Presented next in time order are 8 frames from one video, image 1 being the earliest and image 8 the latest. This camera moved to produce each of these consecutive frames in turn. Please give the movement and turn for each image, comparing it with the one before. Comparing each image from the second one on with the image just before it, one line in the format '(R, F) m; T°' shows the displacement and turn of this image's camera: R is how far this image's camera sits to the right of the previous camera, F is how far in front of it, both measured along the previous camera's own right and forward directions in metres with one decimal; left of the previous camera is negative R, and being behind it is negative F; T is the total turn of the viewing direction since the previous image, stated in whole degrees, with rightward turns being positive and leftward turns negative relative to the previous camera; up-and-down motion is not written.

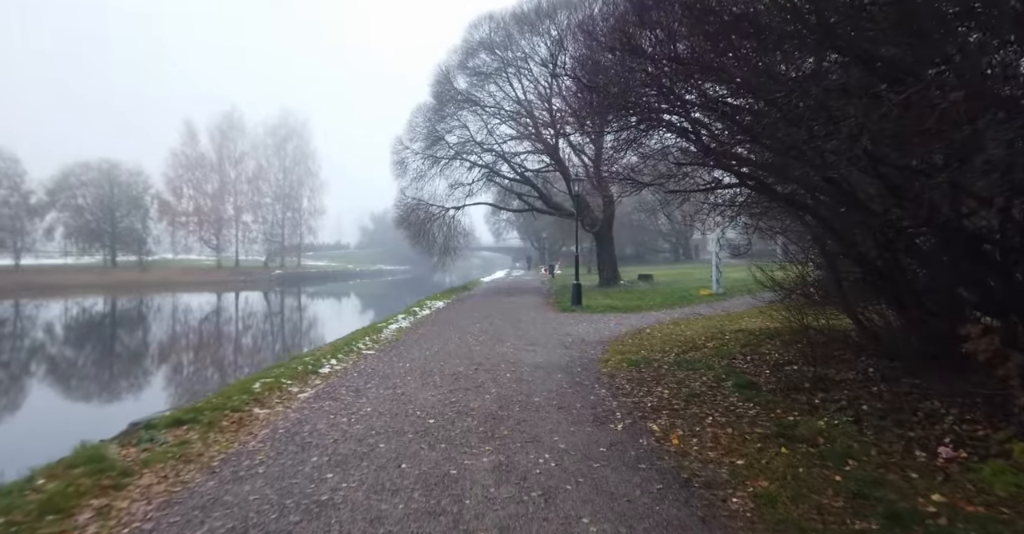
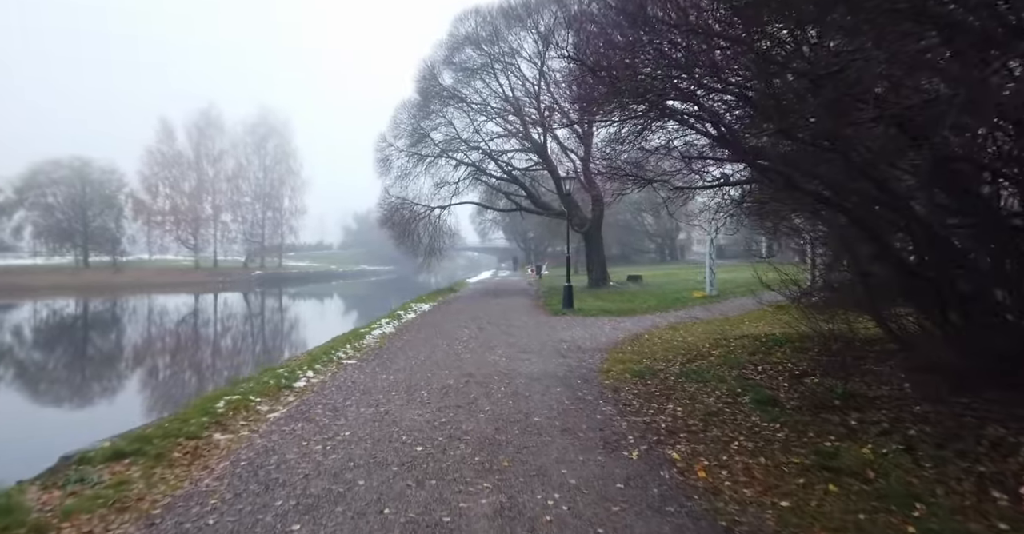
(-0.1, +0.7) m; +2°
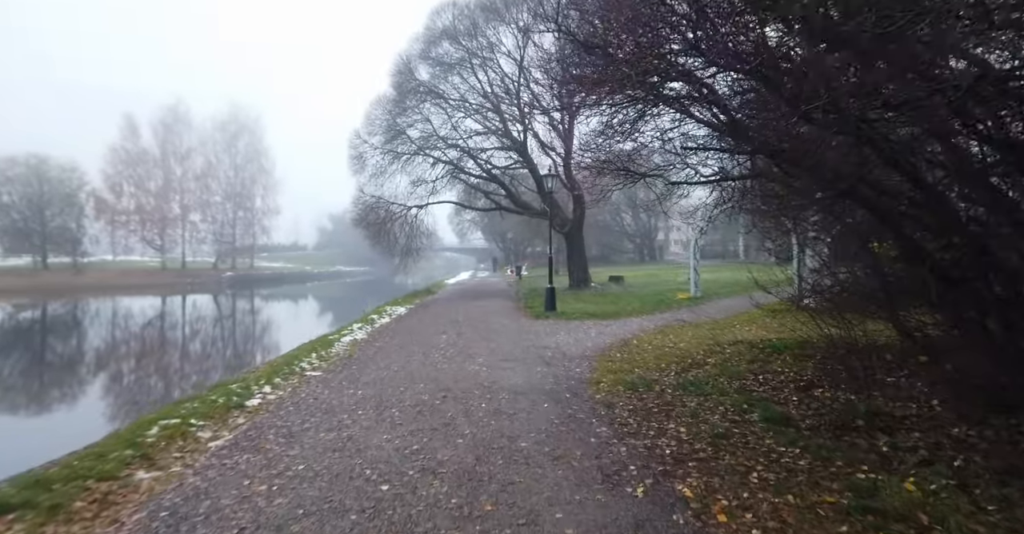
(0.0, +0.8) m; +2°
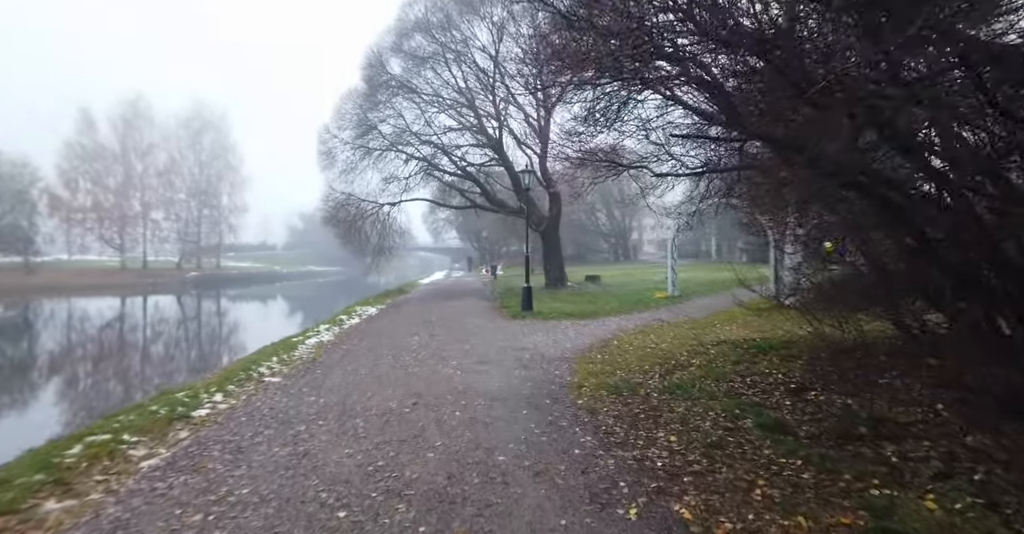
(0.0, +0.5) m; +3°
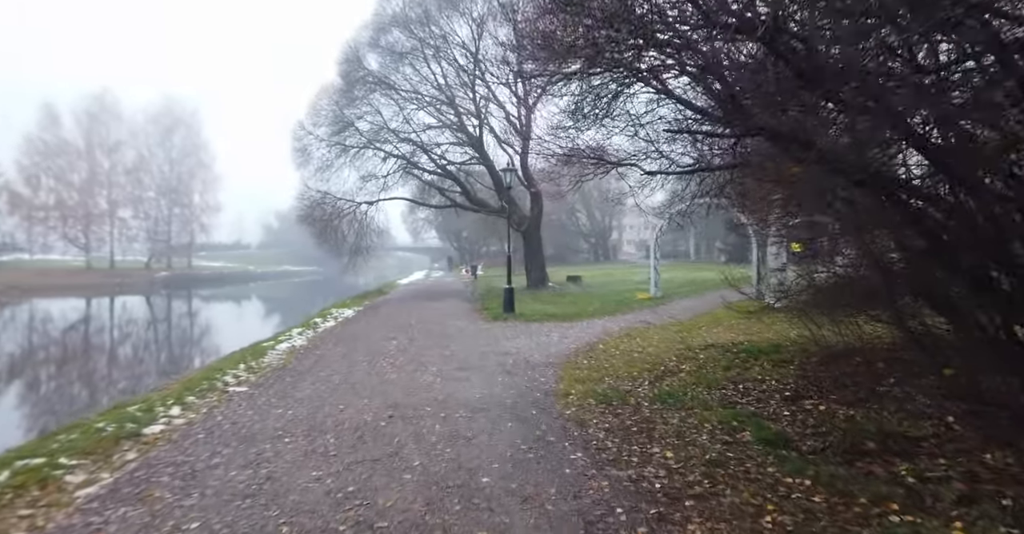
(0.0, +0.4) m; +2°
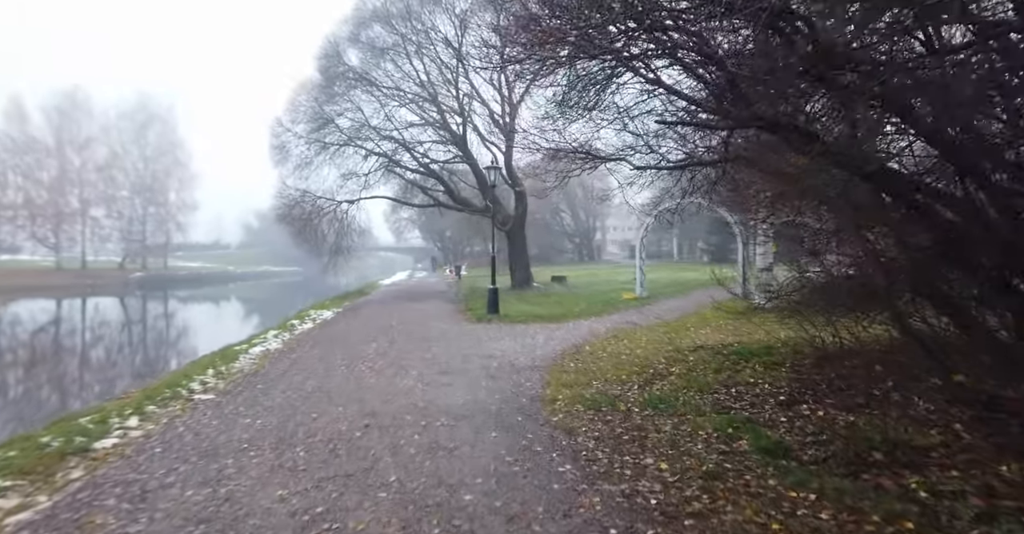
(0.0, +0.3) m; +2°
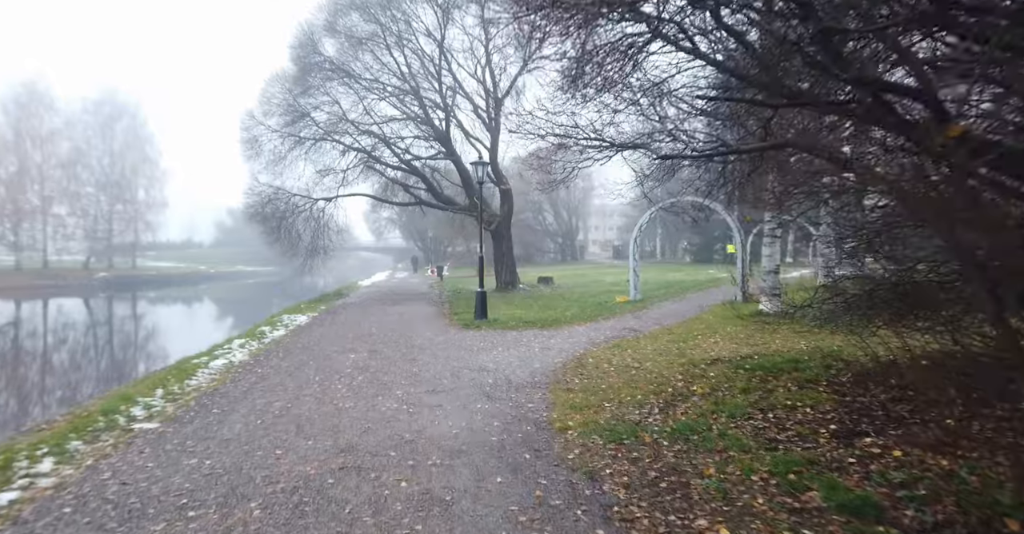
(-0.3, +1.1) m; +2°
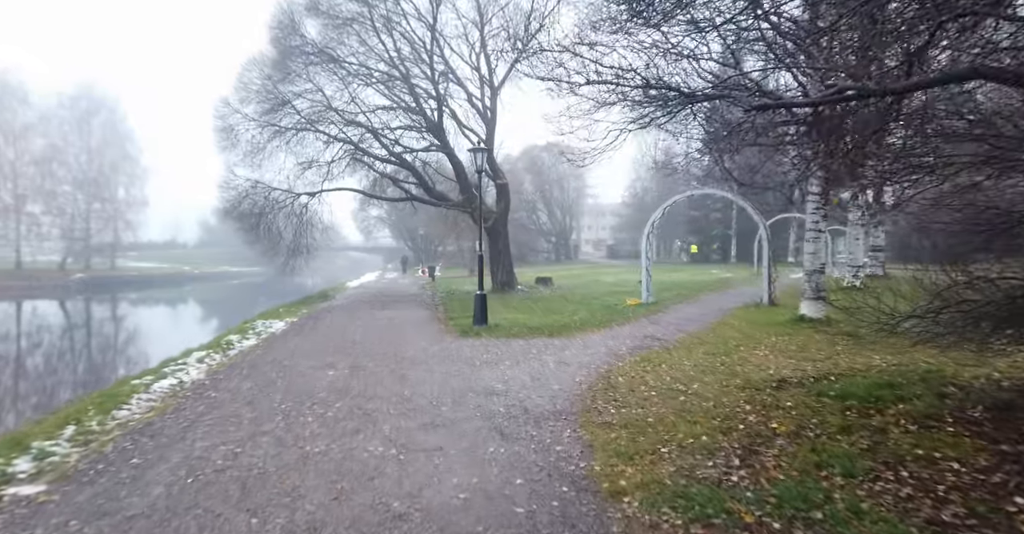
(-0.3, +1.8) m; +1°
